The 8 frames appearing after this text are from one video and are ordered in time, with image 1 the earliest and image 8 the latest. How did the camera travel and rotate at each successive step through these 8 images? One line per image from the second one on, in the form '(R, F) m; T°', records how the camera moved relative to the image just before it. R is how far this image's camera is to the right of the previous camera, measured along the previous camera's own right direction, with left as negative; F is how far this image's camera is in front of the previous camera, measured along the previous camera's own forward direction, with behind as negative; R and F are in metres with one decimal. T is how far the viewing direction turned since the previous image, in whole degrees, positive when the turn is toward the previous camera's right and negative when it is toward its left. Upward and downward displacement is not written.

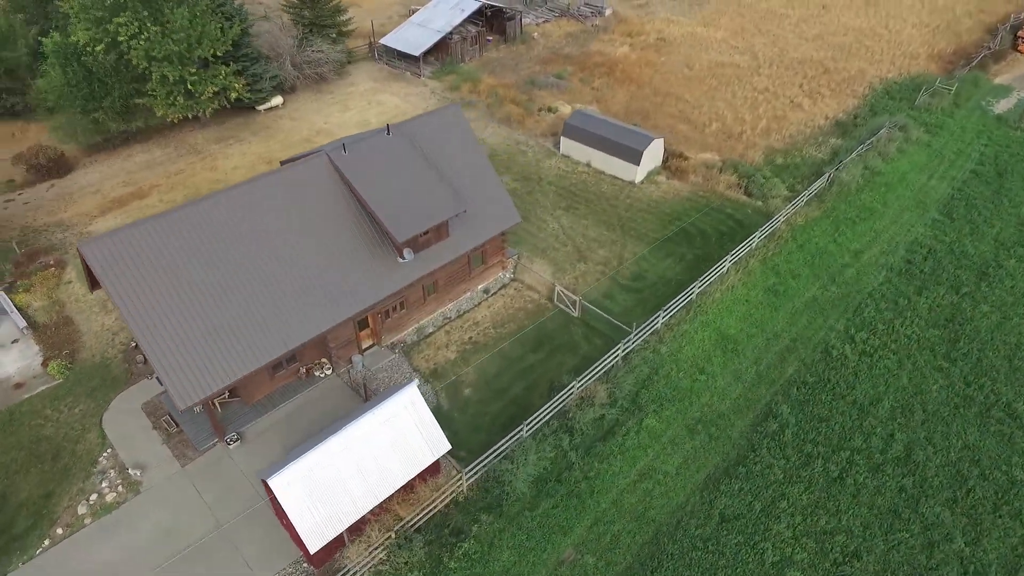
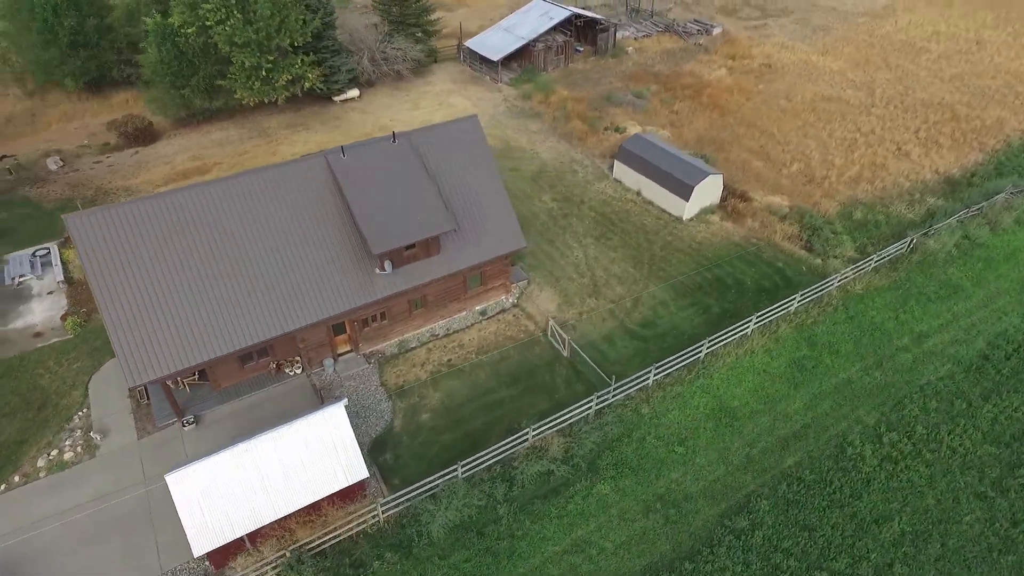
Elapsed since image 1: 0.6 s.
(+4.7, +1.7) m; -10°
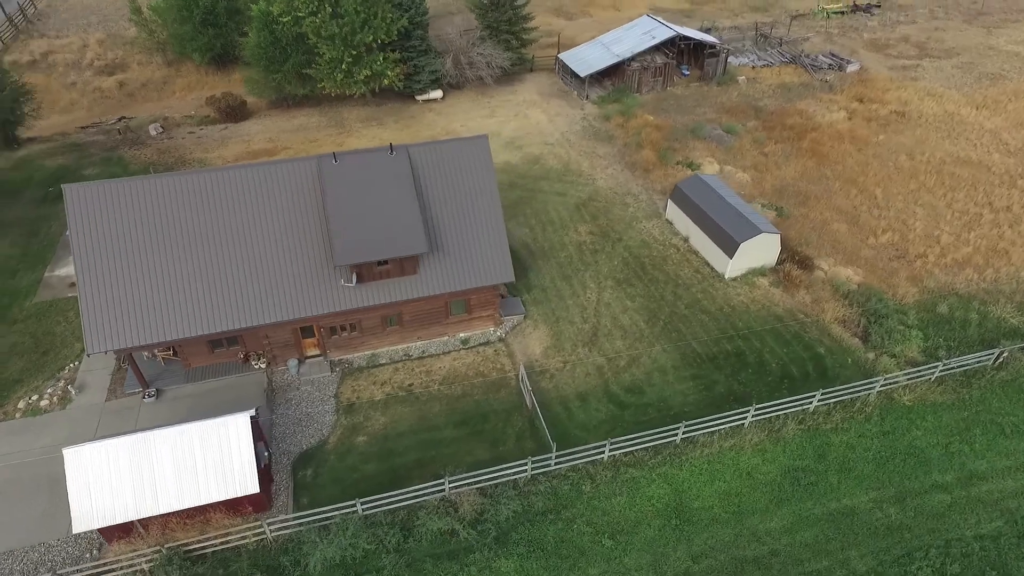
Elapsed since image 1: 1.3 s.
(+5.5, +2.2) m; -12°
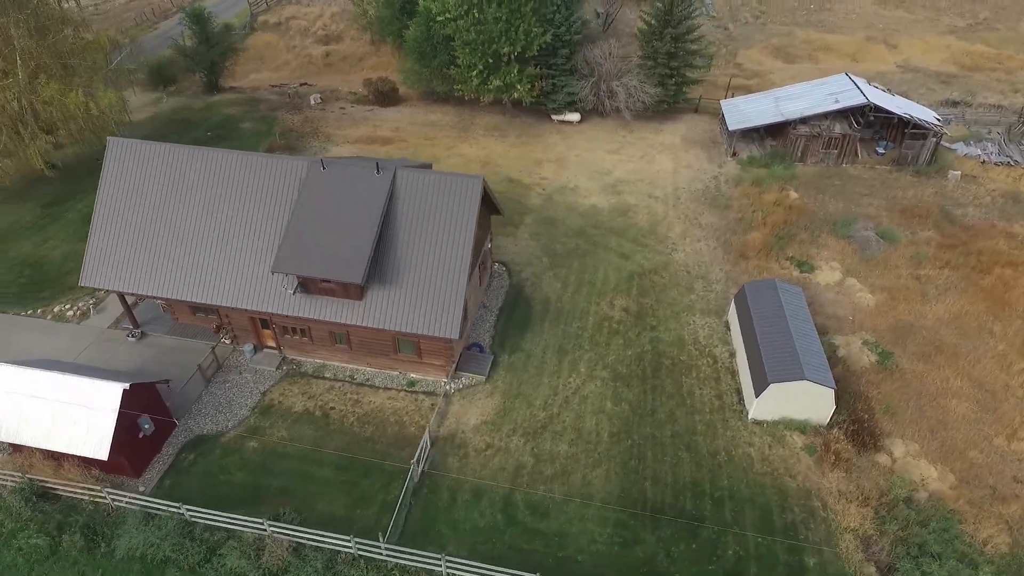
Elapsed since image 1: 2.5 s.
(+8.7, +4.3) m; -20°
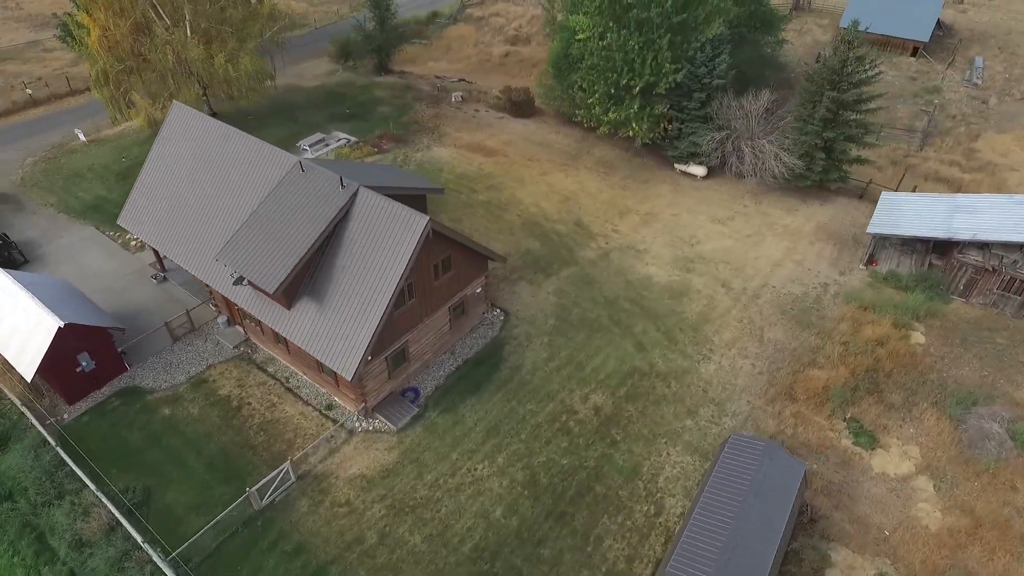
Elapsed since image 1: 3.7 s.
(+8.7, +4.4) m; -20°
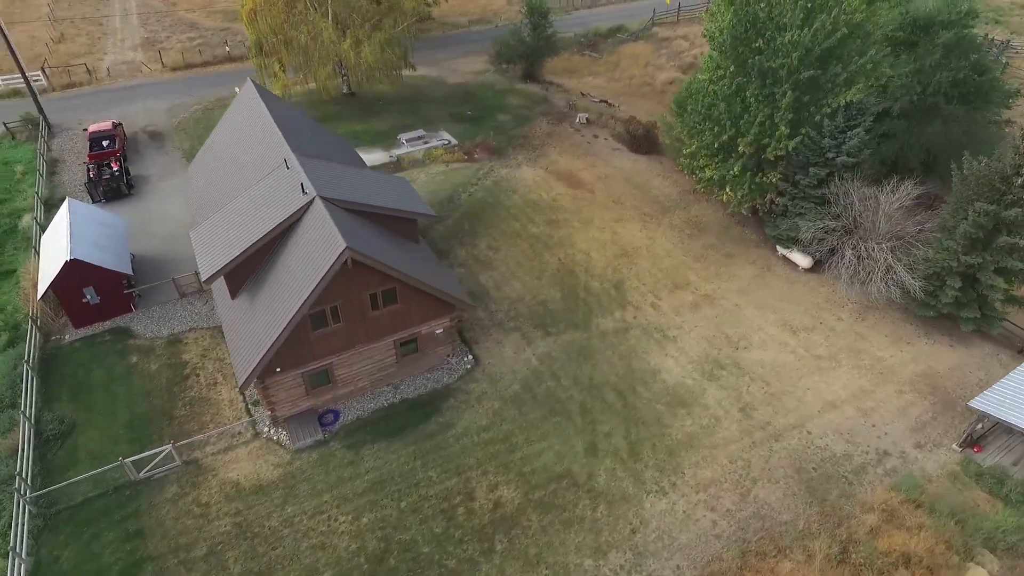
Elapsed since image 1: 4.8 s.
(+7.9, +3.9) m; -18°
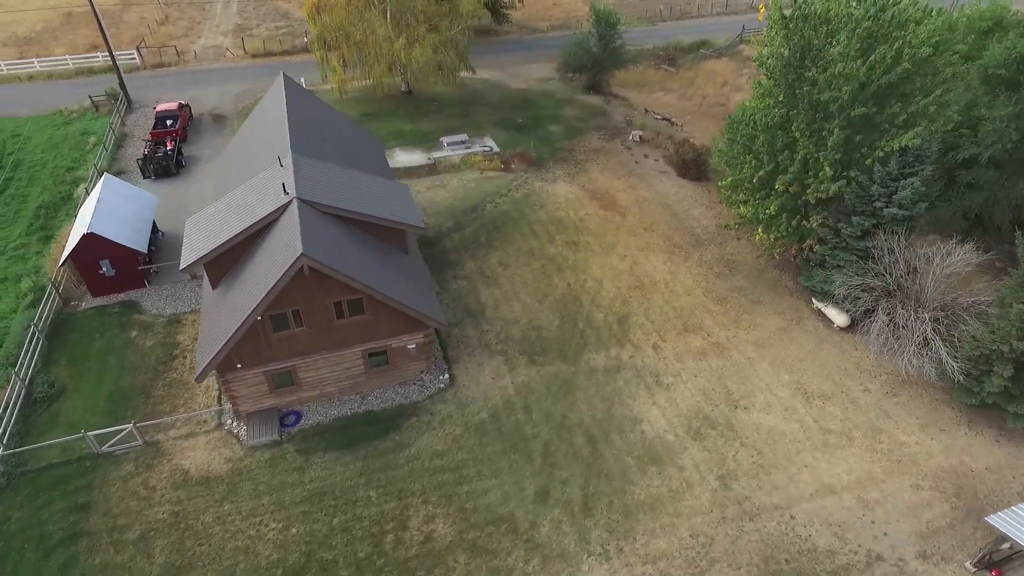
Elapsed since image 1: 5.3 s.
(+3.8, +1.4) m; -8°
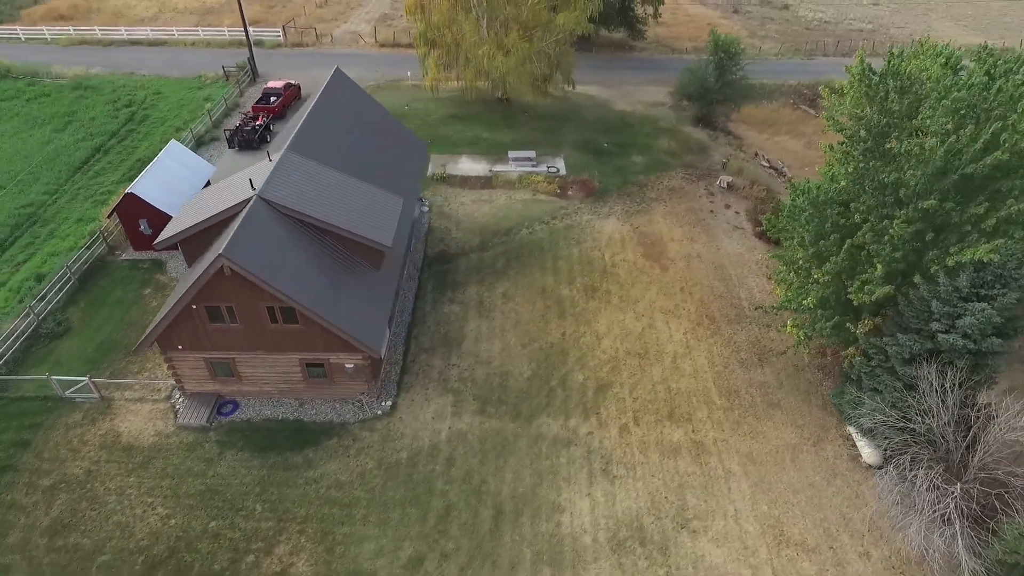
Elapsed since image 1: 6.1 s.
(+6.4, +2.8) m; -14°
